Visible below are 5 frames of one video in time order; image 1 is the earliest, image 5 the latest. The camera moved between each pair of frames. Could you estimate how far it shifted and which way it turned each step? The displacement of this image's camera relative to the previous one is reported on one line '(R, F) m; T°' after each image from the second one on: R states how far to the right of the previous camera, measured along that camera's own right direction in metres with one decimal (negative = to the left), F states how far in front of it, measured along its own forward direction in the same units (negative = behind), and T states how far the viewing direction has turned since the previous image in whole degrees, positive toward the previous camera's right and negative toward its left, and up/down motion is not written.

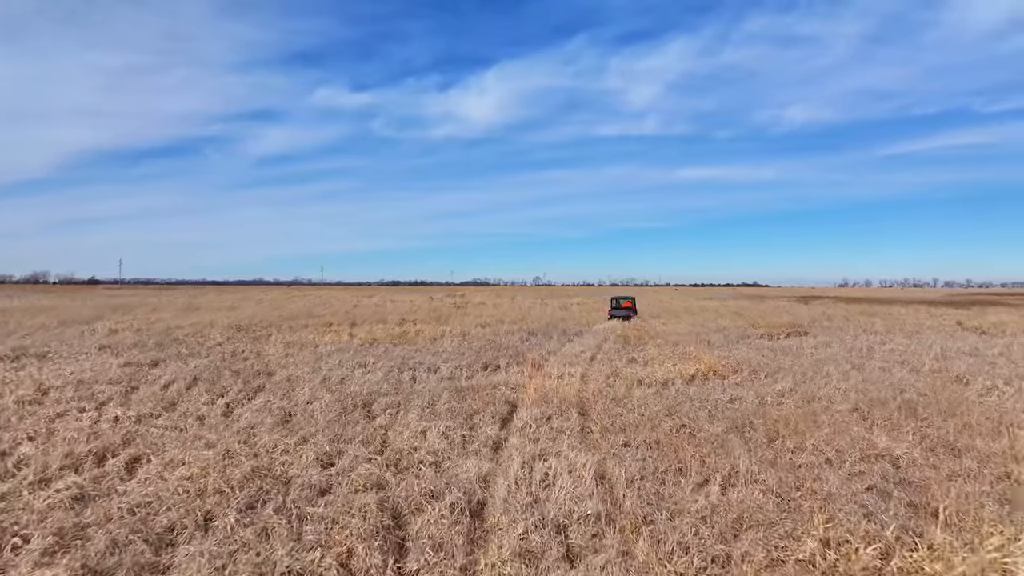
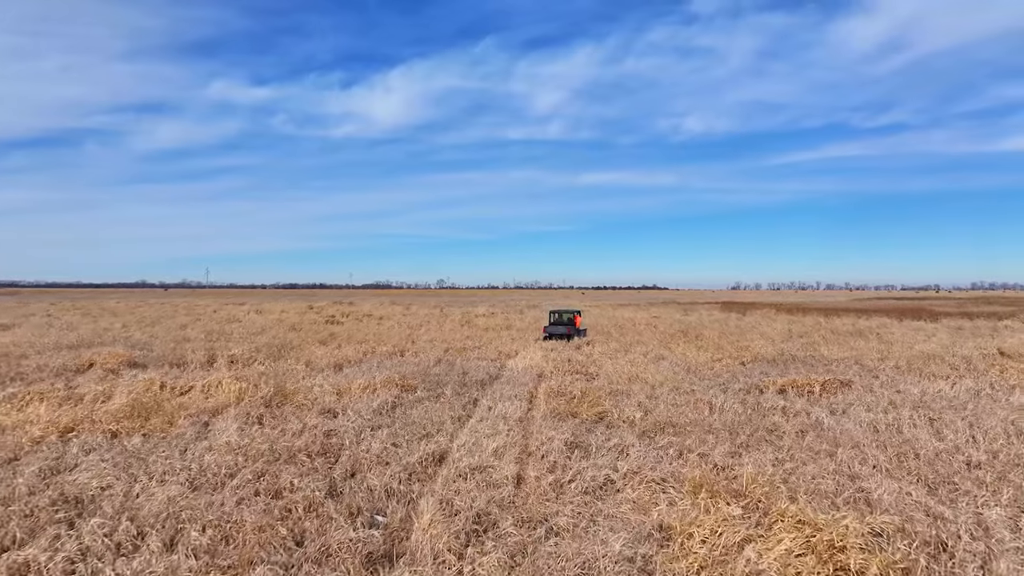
(+0.6, +7.9) m; +7°
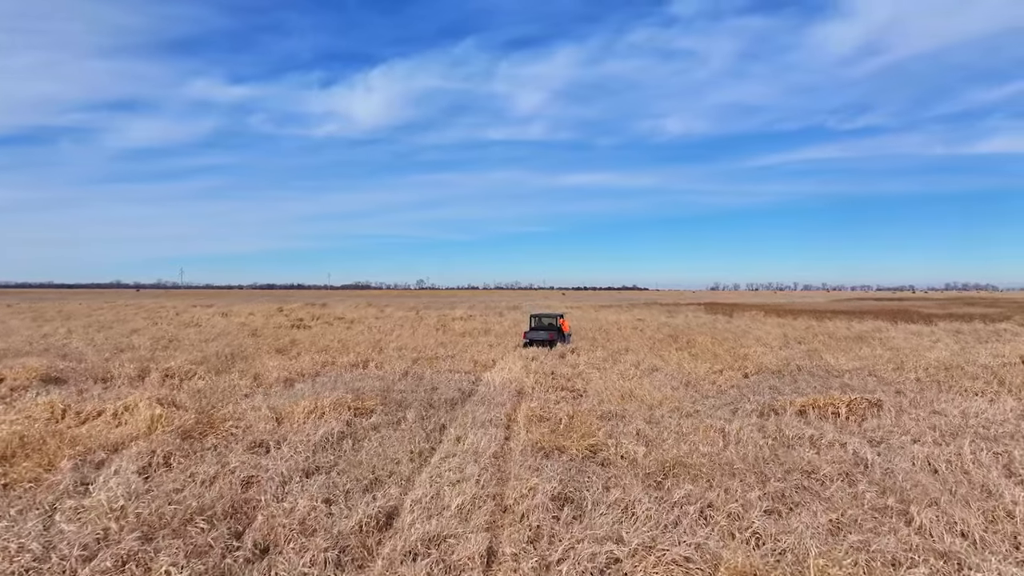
(+0.1, +1.8) m; +1°
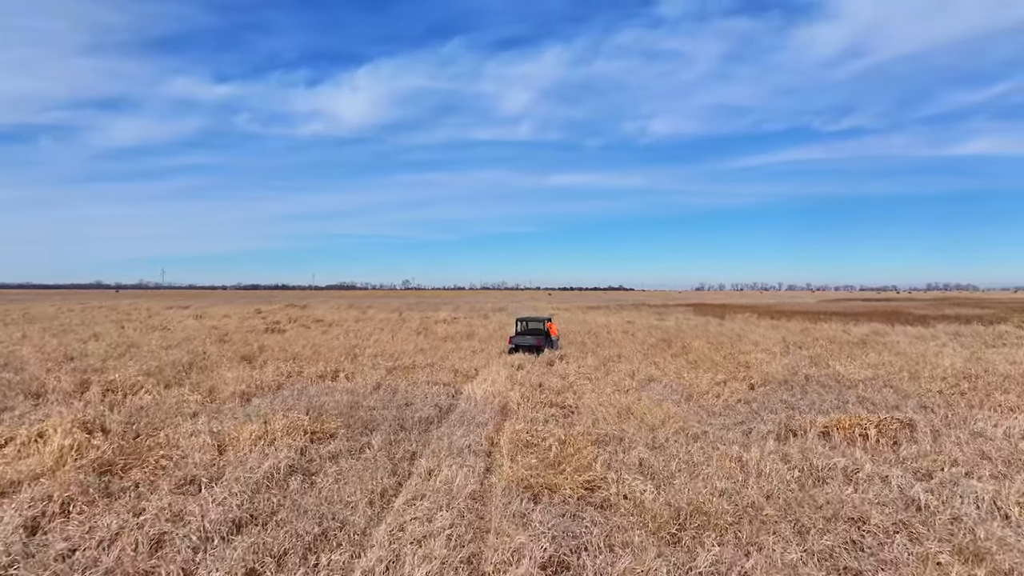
(0.0, +1.3) m; +1°
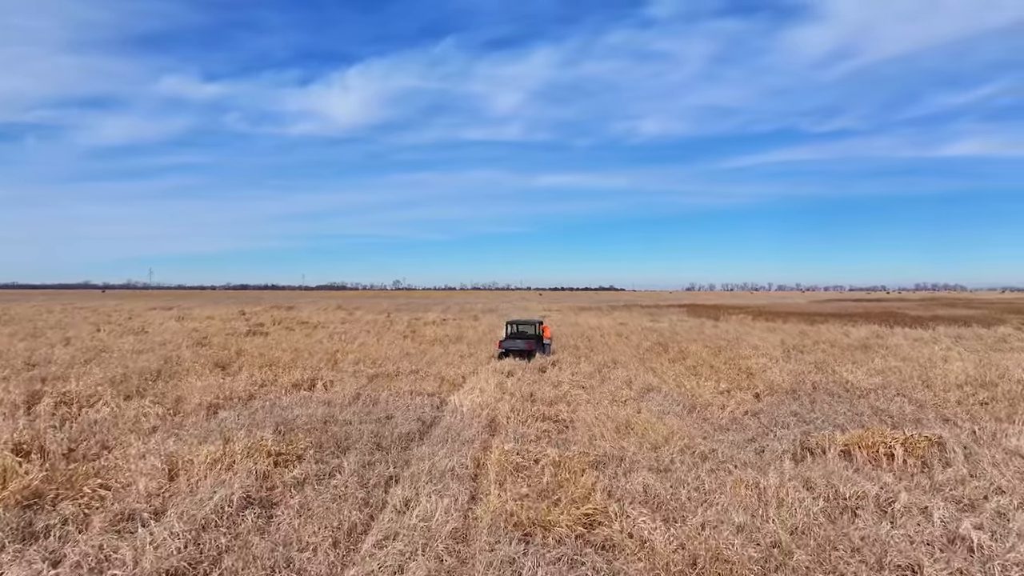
(0.0, +0.9) m; +1°
